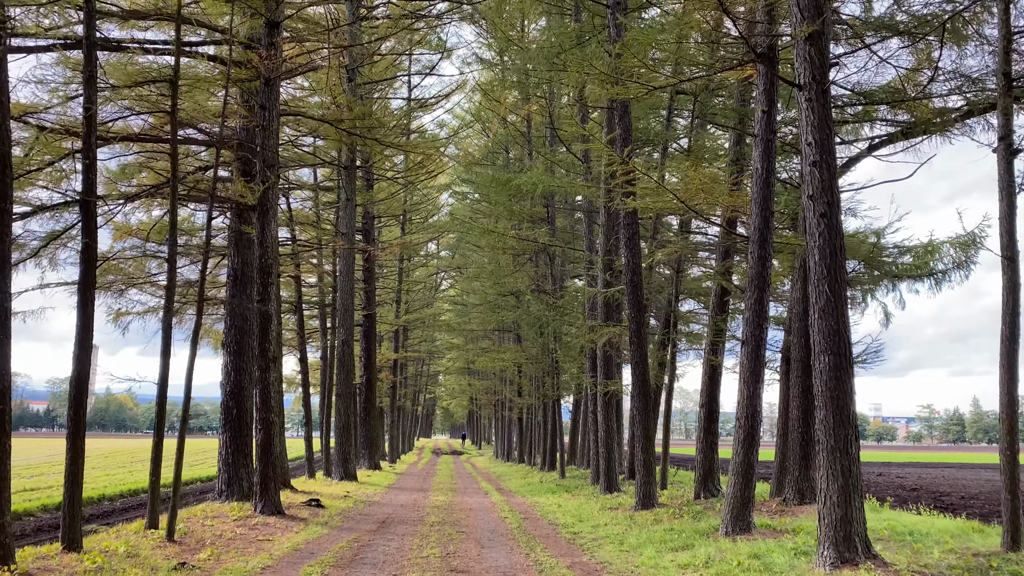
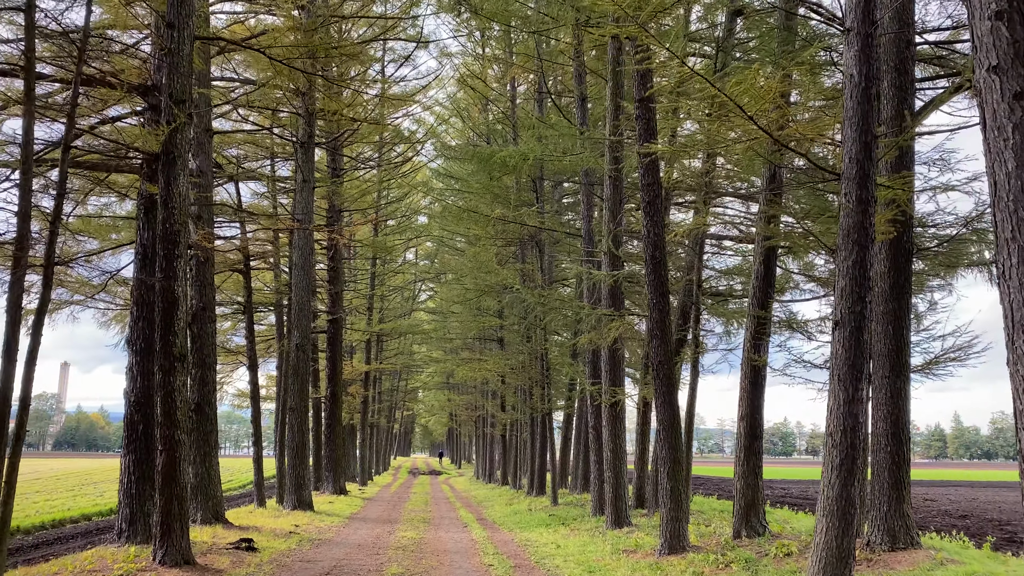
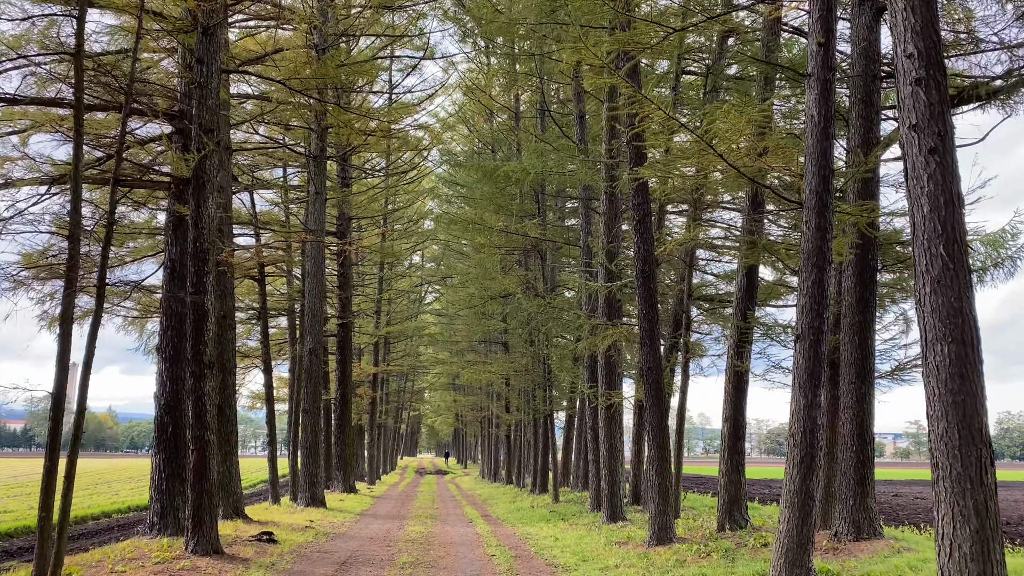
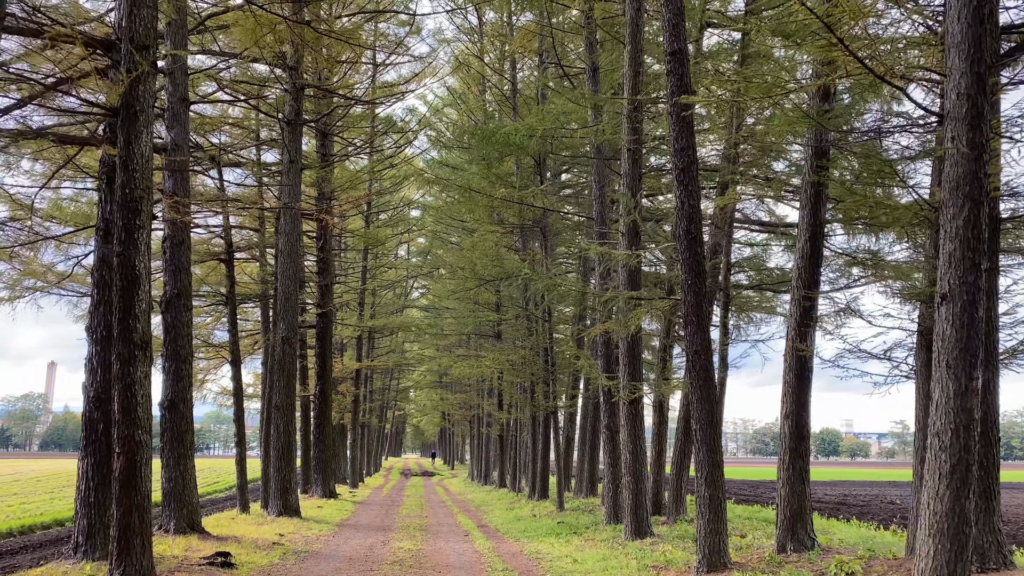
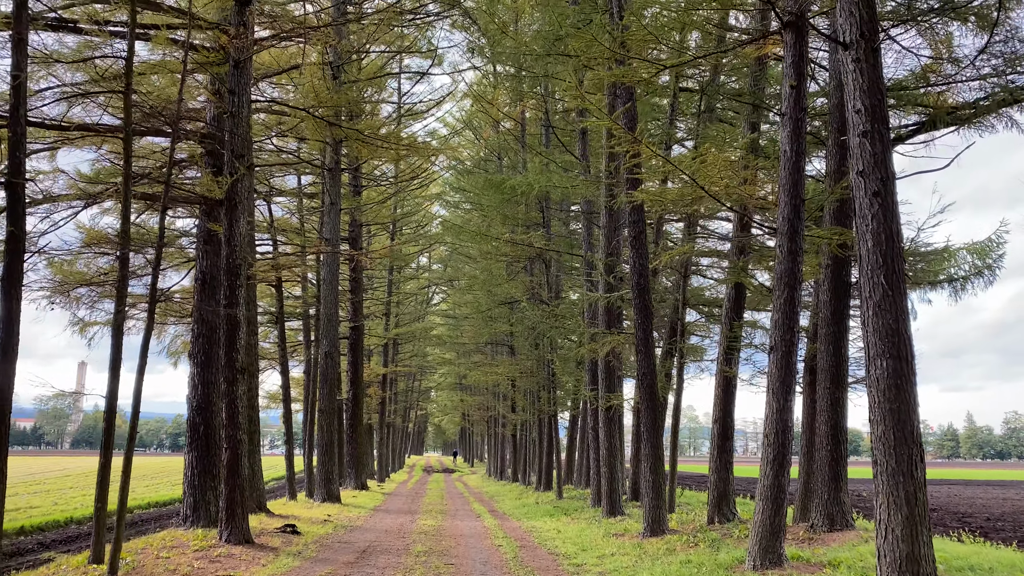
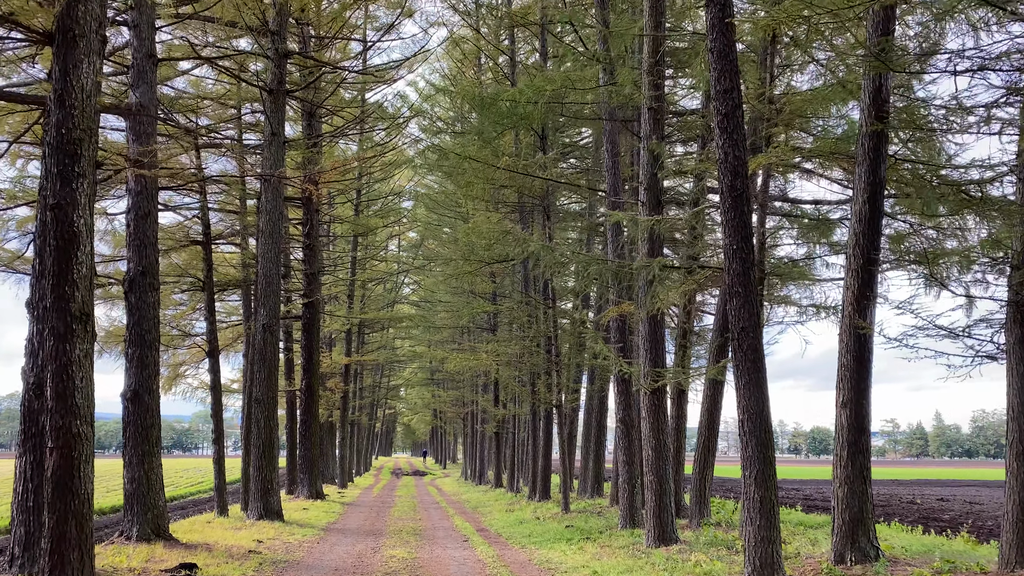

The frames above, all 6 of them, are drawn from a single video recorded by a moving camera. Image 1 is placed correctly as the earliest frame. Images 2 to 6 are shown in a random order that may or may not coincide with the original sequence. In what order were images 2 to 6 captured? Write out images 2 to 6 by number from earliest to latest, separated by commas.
5, 3, 2, 4, 6
